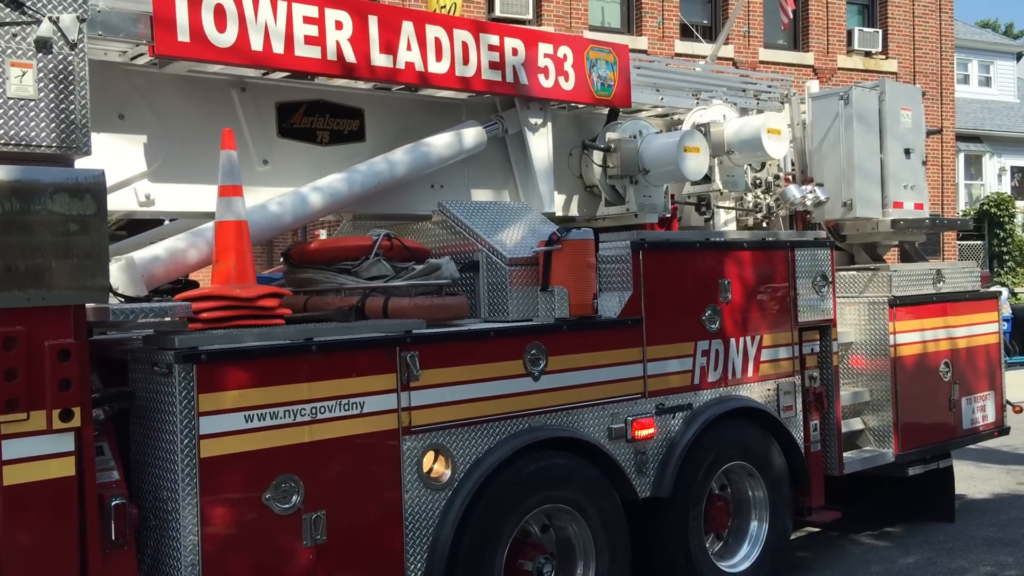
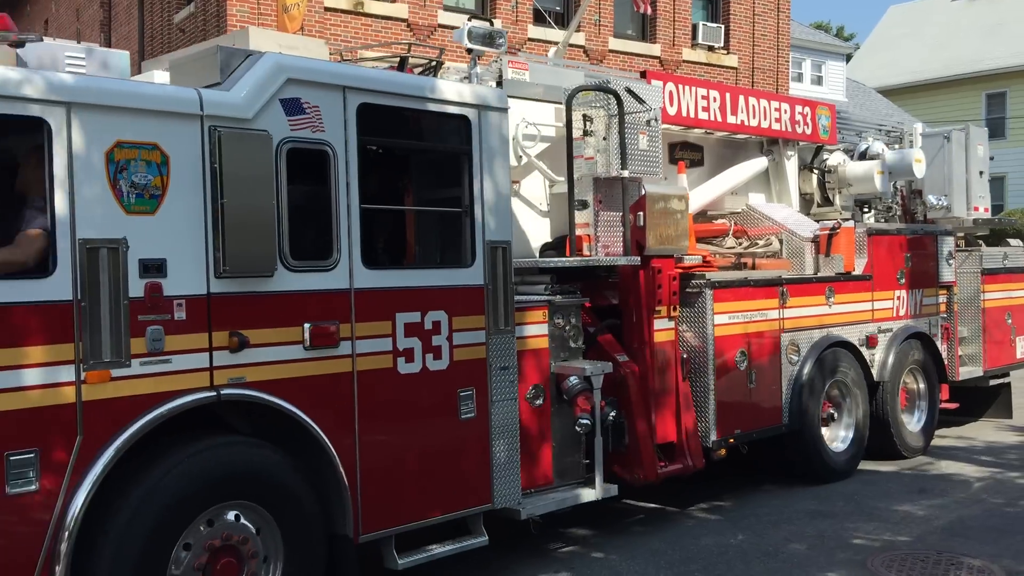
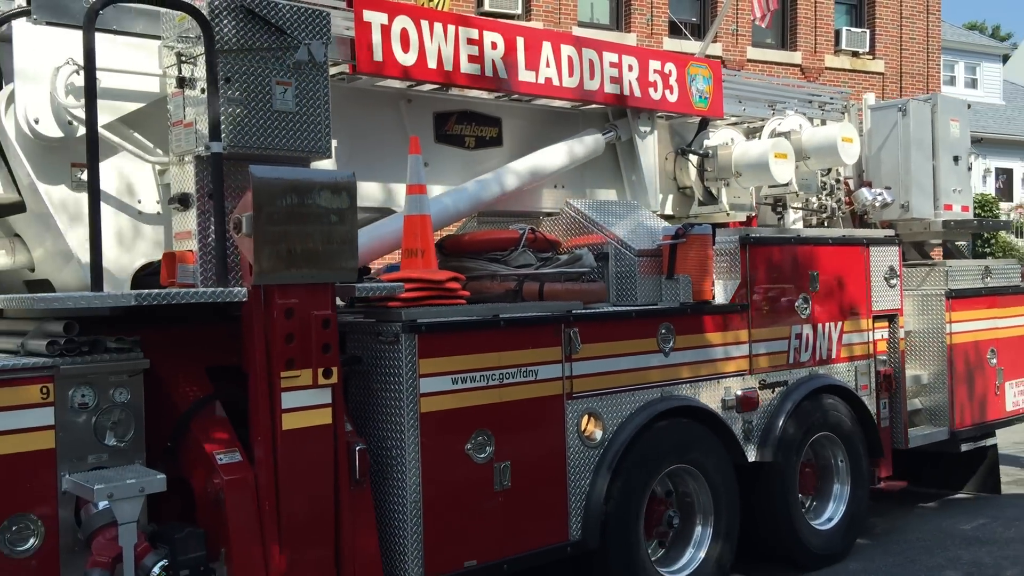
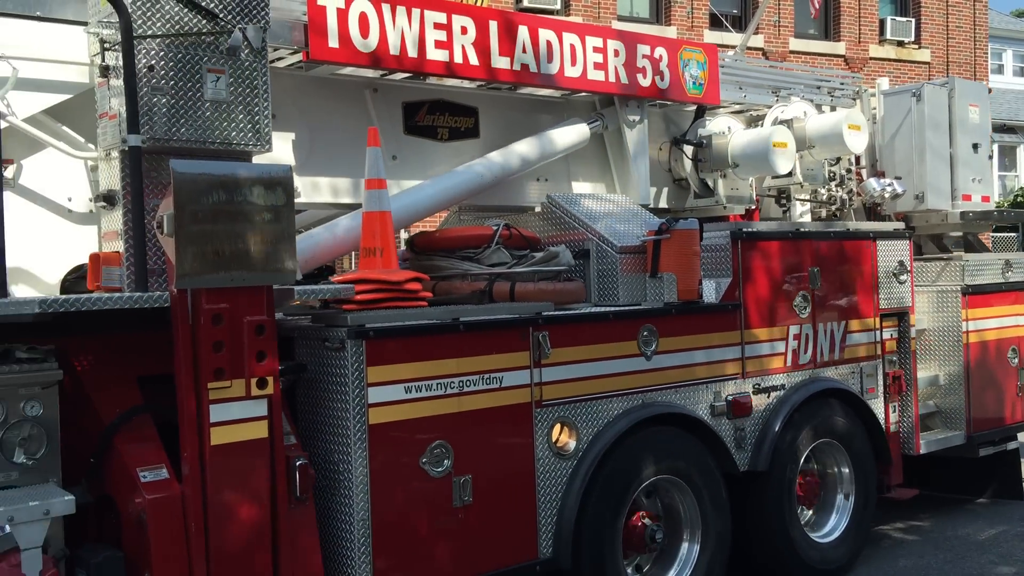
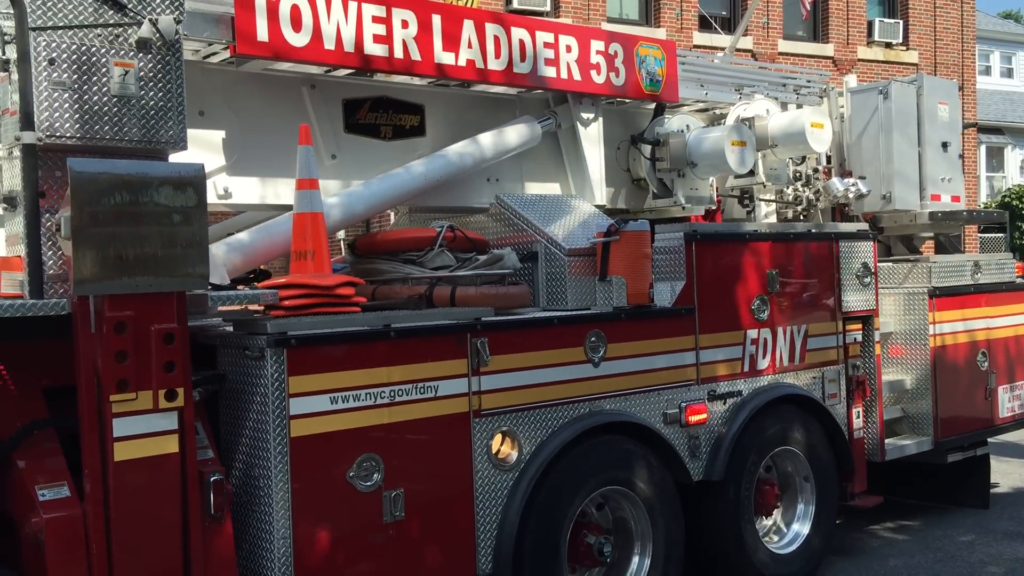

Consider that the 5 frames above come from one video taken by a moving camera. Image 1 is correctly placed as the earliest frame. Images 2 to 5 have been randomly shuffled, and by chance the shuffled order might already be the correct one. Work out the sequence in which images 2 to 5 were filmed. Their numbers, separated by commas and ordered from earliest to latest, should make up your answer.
5, 4, 3, 2
